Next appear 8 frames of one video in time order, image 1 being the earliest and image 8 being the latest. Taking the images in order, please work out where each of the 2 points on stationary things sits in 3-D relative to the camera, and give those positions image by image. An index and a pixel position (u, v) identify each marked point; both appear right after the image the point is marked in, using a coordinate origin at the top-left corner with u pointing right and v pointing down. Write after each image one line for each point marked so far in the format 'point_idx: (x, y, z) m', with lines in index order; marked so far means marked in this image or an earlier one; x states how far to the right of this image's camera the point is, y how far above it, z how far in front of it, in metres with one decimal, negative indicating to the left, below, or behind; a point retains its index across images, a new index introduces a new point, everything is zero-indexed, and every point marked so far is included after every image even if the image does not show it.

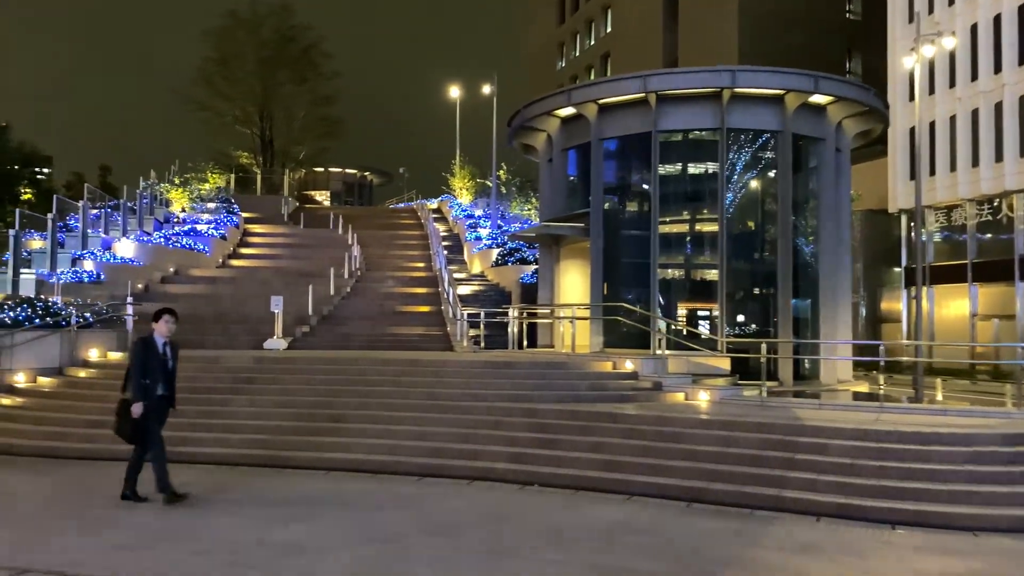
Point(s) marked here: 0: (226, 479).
0: (-3.2, -2.2, +9.0) m
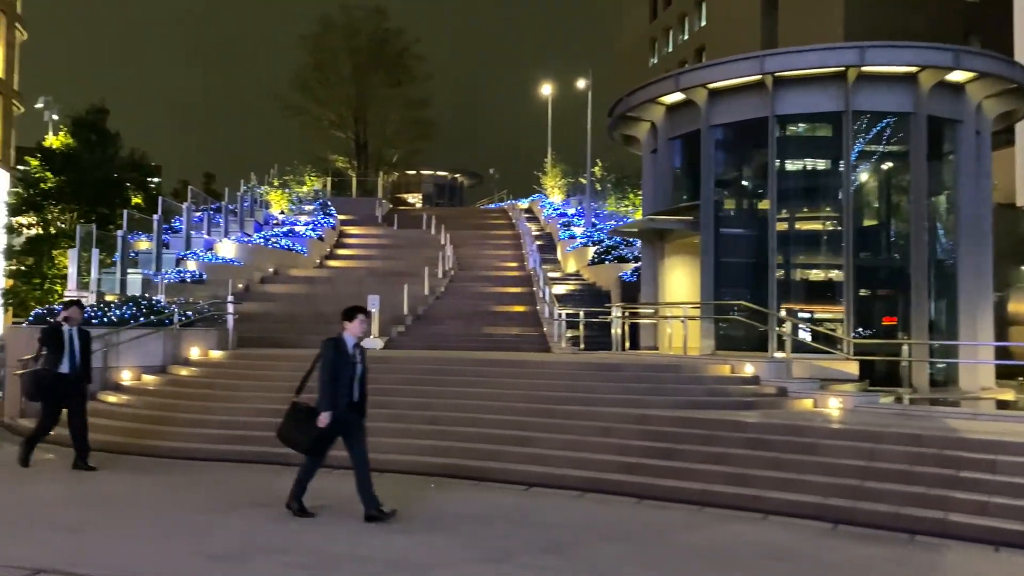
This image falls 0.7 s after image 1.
0: (-2.0, -2.1, +8.6) m
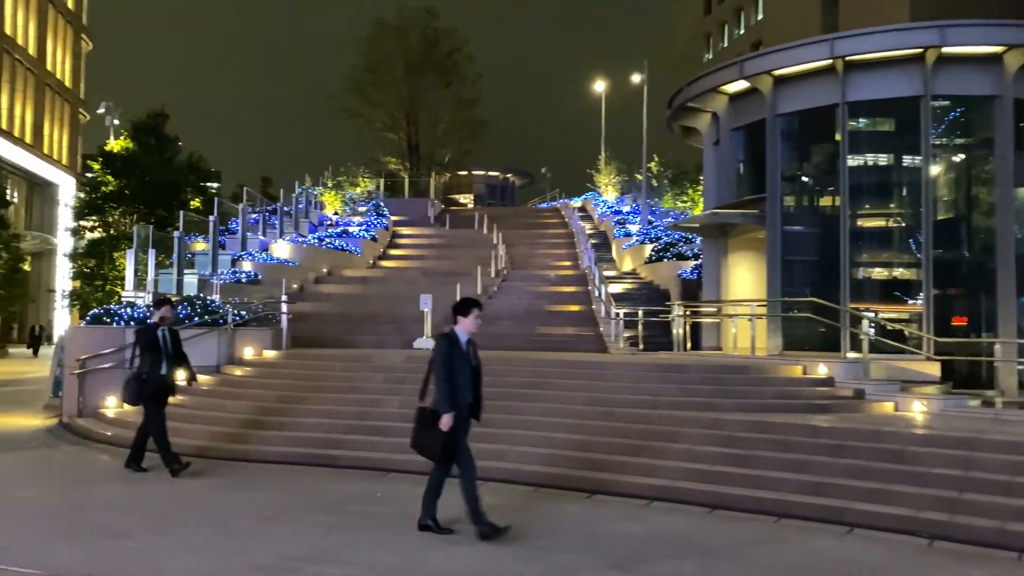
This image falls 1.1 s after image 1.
0: (-1.4, -2.1, +8.3) m
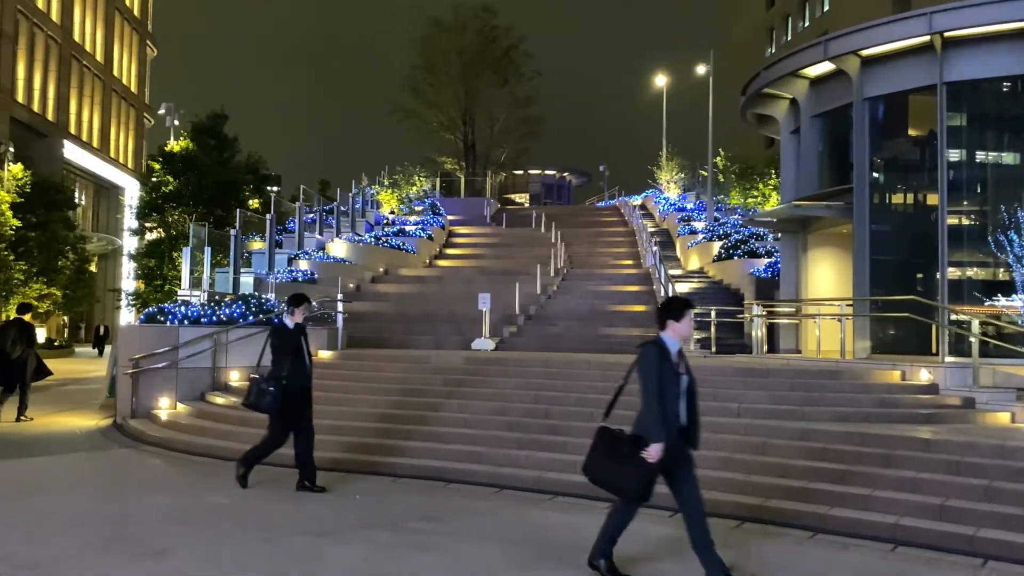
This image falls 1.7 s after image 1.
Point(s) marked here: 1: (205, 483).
0: (-0.7, -2.0, +7.6) m
1: (-3.2, -2.1, +8.4) m
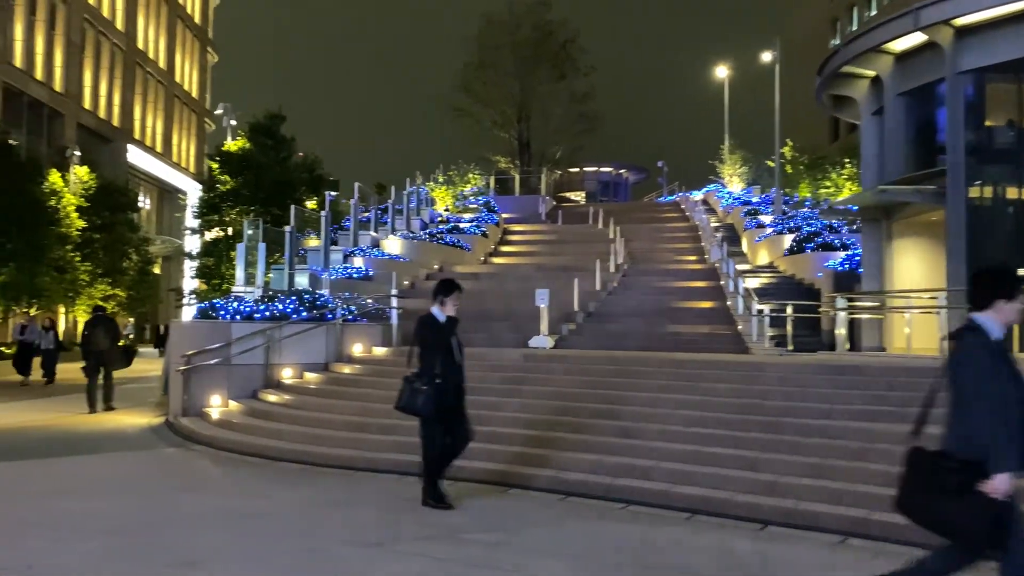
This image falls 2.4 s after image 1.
0: (-0.1, -1.9, +7.0) m
1: (-2.6, -2.0, +8.0) m
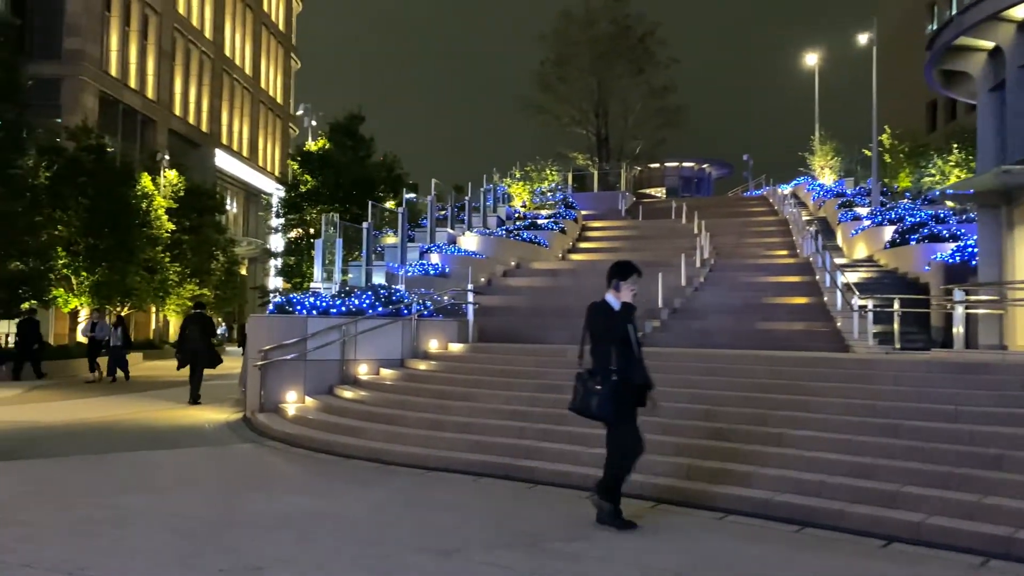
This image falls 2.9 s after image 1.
0: (+0.6, -1.8, +6.4) m
1: (-1.8, -1.9, +7.6) m
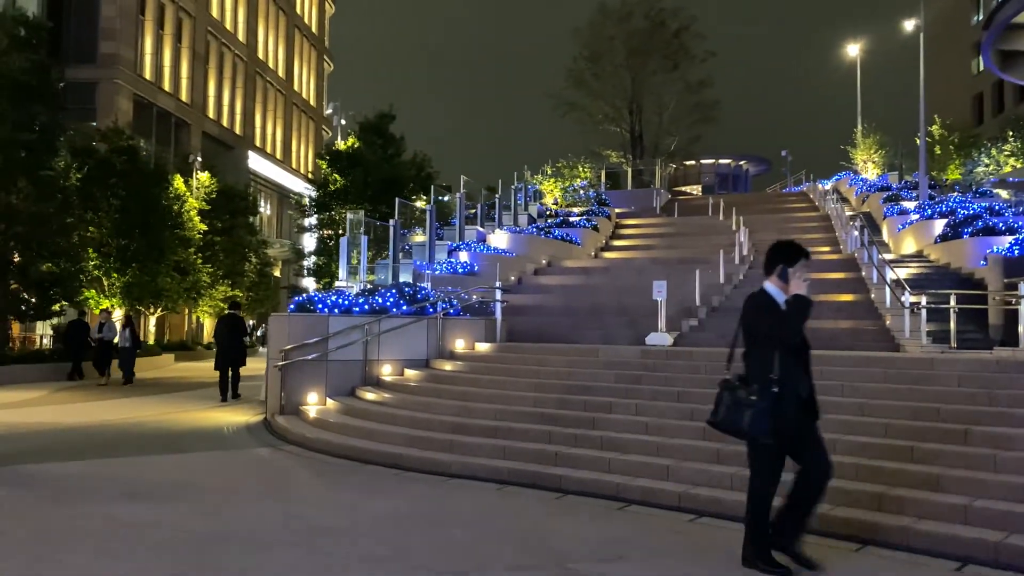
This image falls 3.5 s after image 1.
0: (+0.7, -1.8, +5.9) m
1: (-1.5, -1.8, +7.2) m
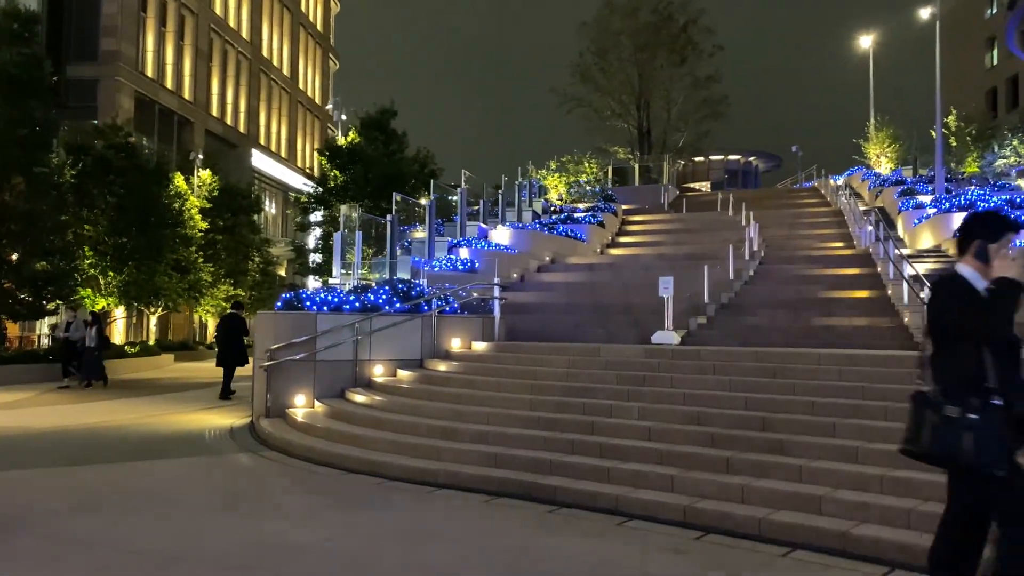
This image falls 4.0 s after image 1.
0: (+0.7, -1.7, +5.3) m
1: (-1.6, -1.8, +6.6) m
